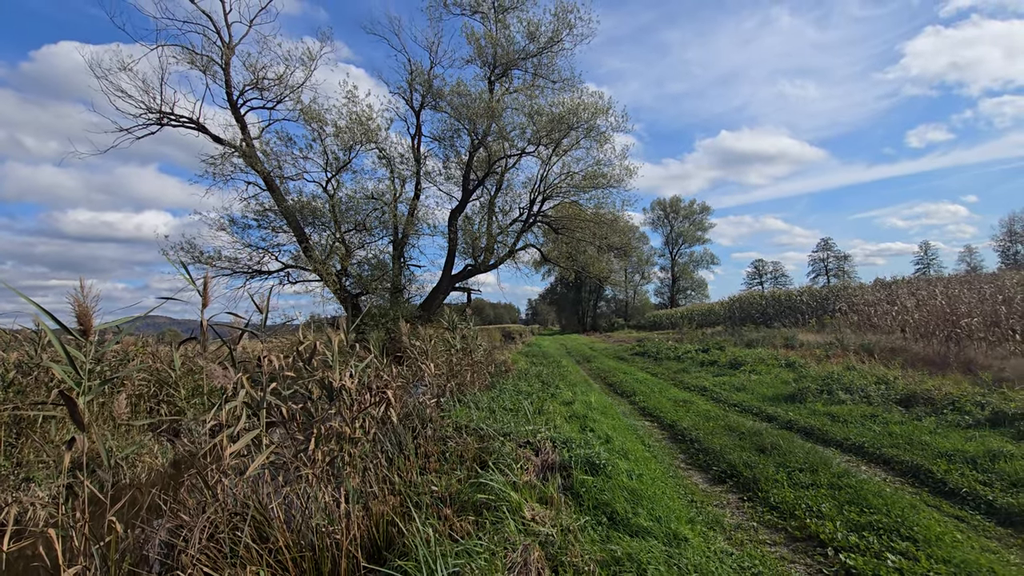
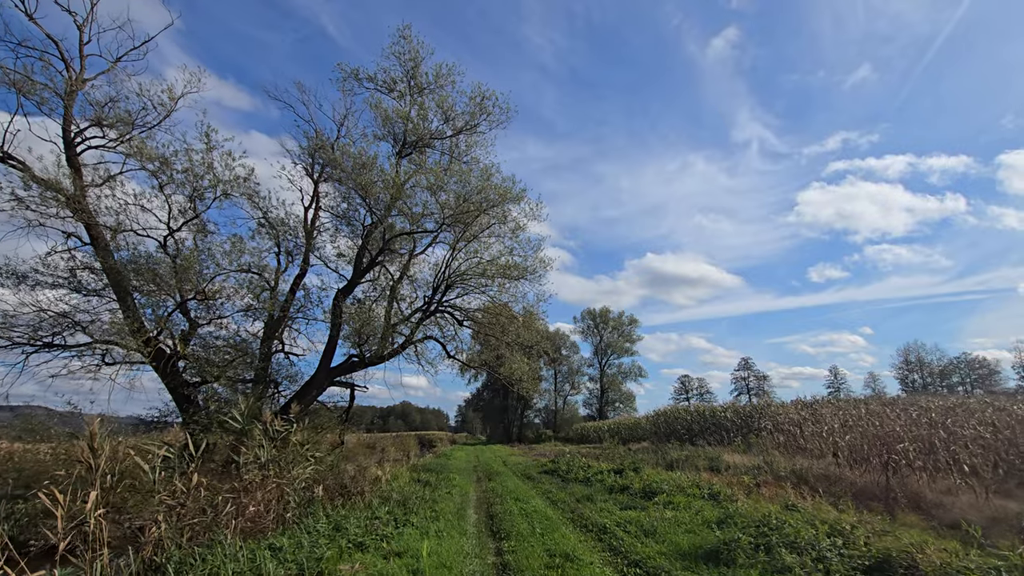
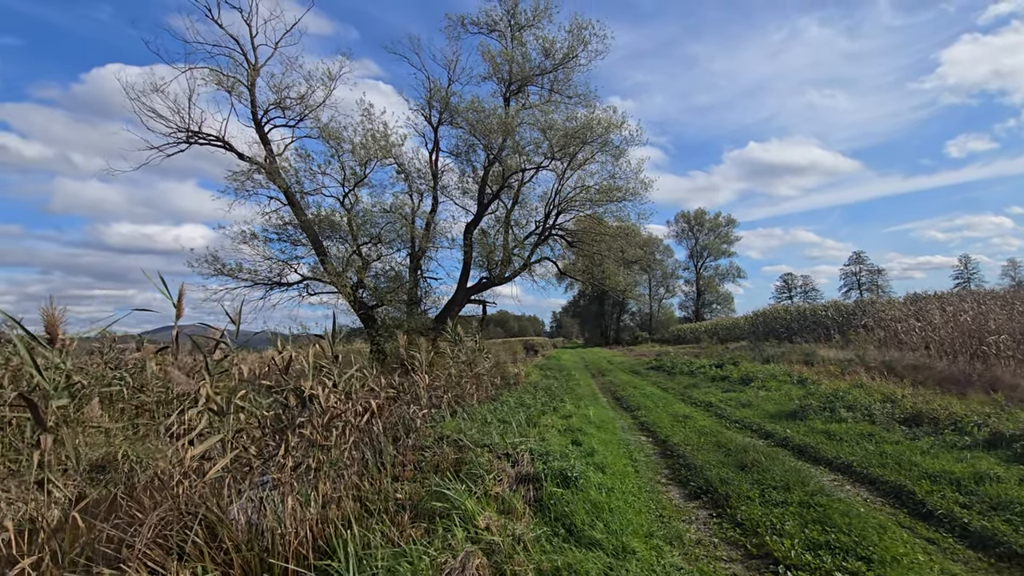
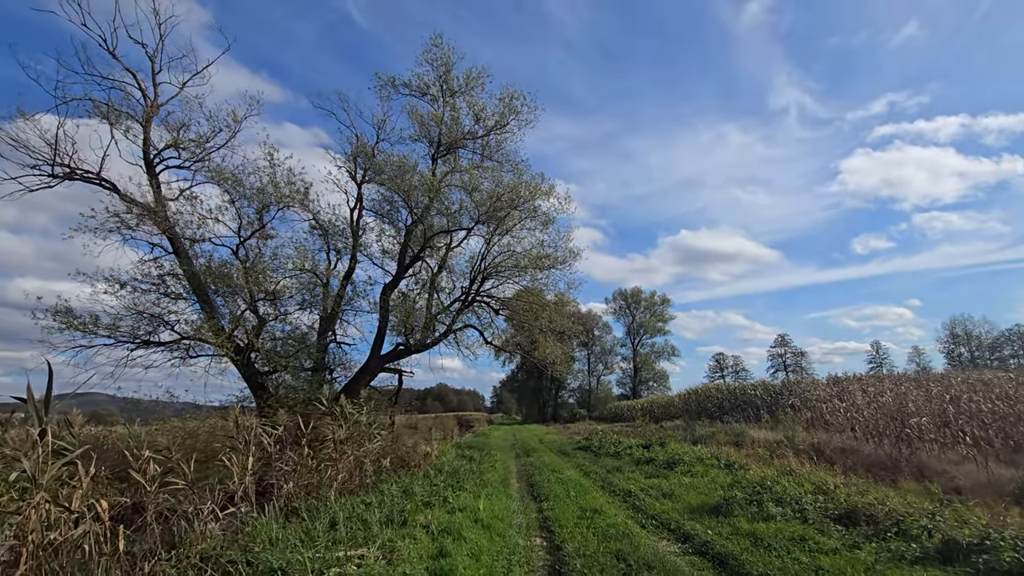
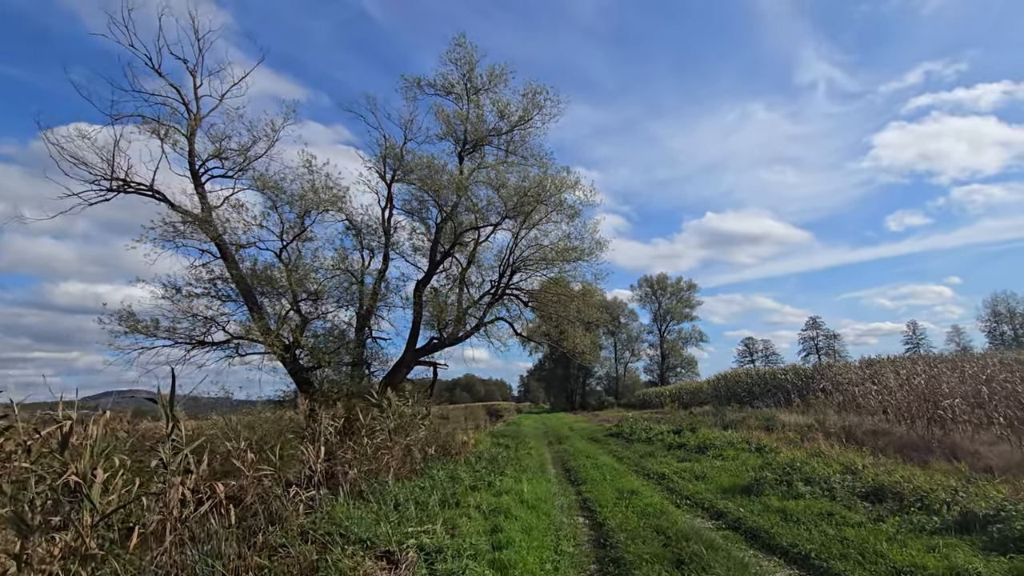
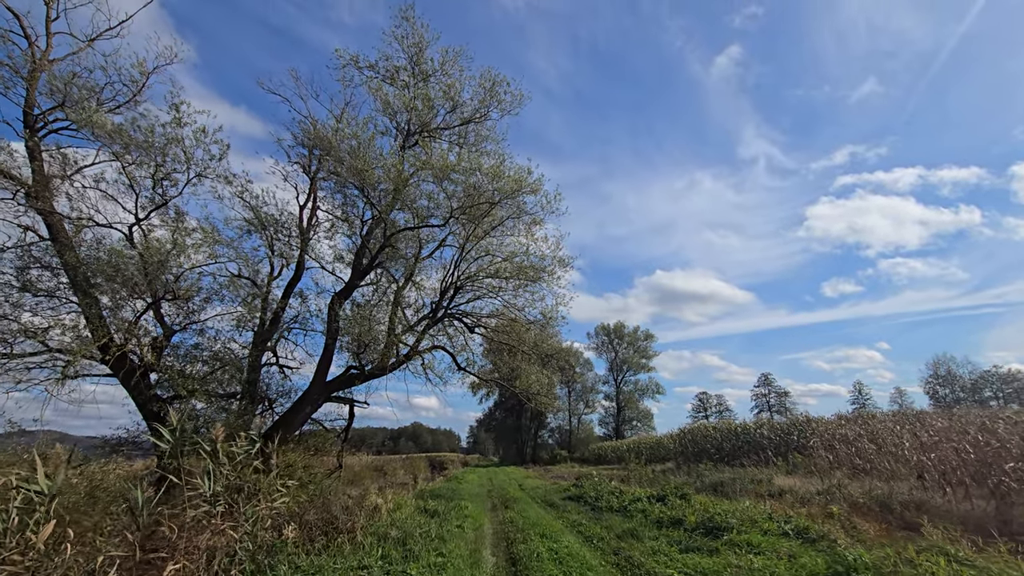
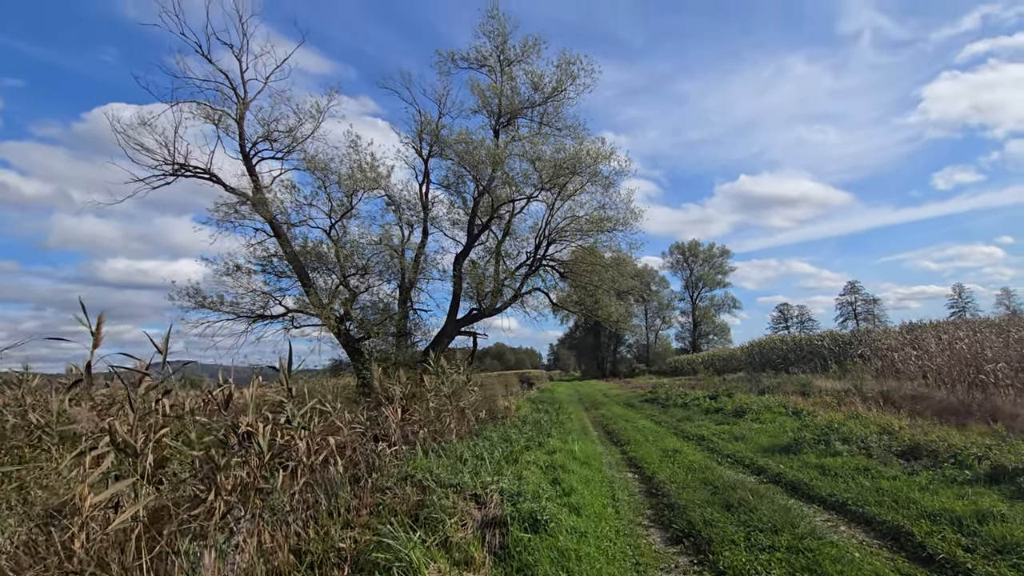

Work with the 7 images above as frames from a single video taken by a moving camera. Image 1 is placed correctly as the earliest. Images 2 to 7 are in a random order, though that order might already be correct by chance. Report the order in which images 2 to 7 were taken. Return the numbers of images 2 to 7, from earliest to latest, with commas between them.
3, 7, 5, 4, 2, 6
